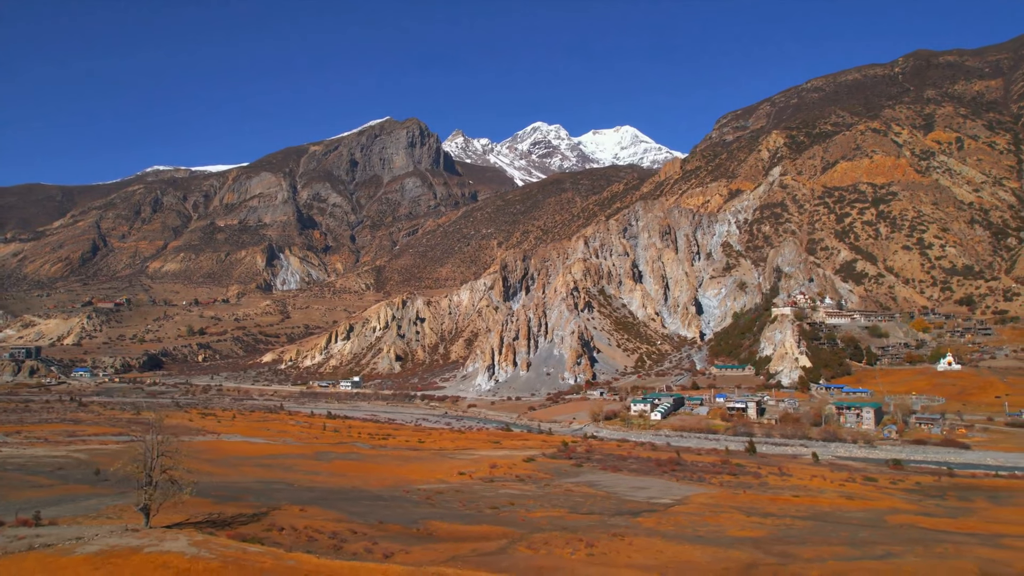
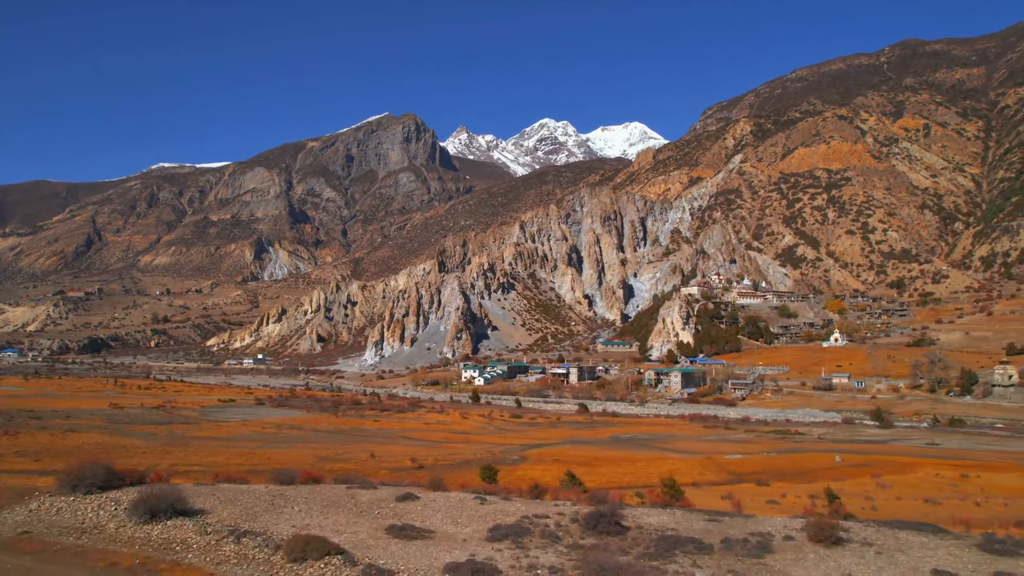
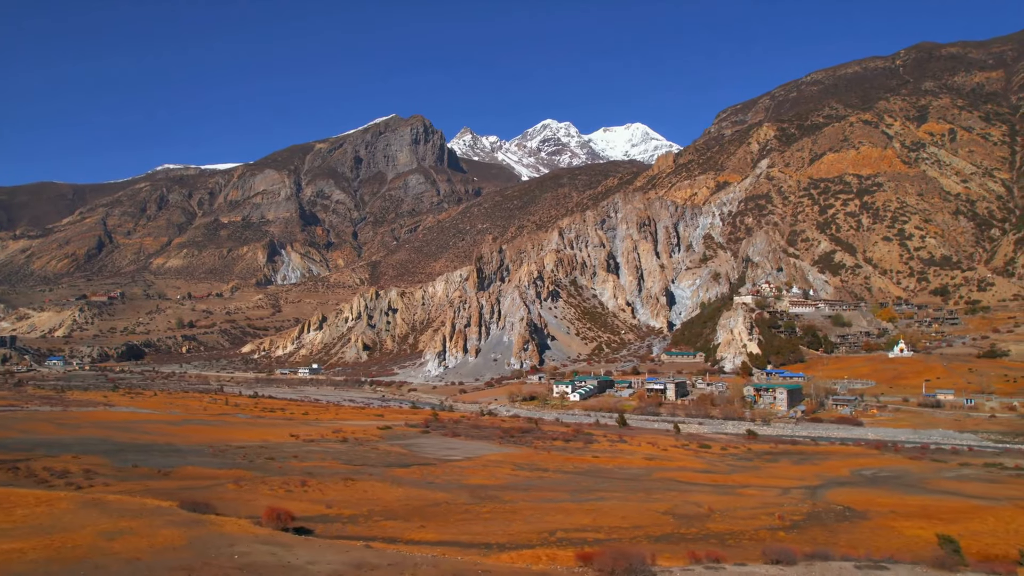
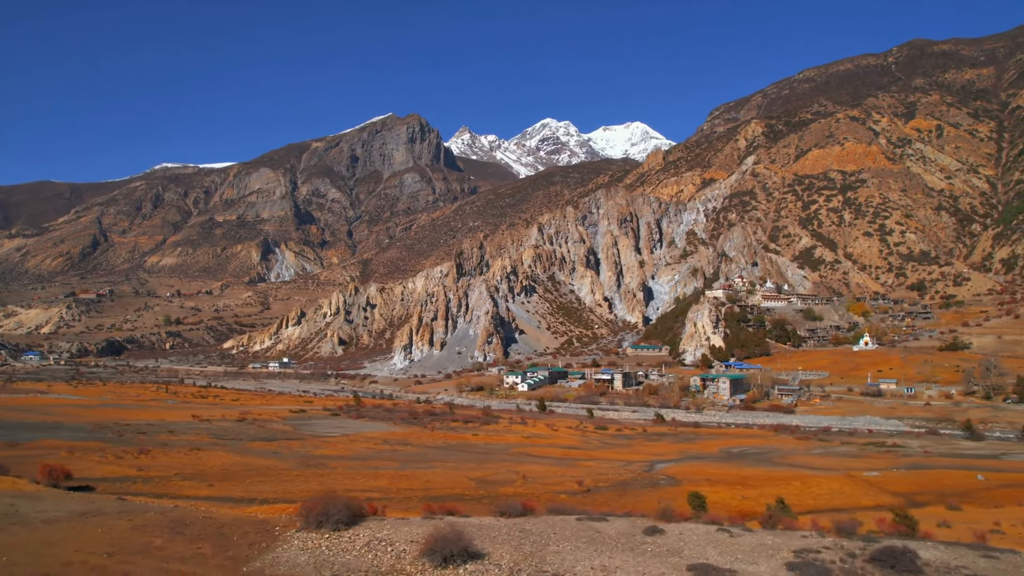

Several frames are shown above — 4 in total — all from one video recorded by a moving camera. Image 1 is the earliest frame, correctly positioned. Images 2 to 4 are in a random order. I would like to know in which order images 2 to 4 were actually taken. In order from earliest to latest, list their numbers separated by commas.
3, 4, 2
